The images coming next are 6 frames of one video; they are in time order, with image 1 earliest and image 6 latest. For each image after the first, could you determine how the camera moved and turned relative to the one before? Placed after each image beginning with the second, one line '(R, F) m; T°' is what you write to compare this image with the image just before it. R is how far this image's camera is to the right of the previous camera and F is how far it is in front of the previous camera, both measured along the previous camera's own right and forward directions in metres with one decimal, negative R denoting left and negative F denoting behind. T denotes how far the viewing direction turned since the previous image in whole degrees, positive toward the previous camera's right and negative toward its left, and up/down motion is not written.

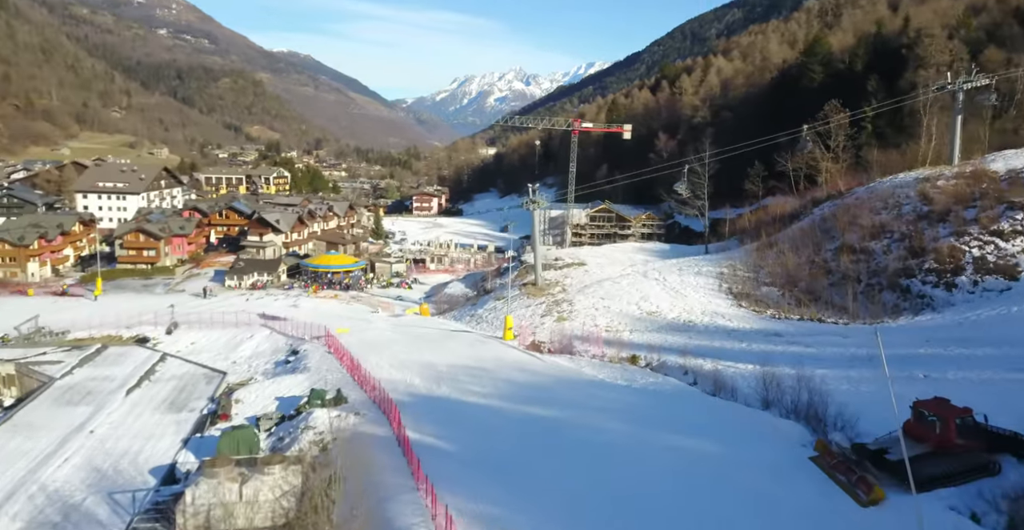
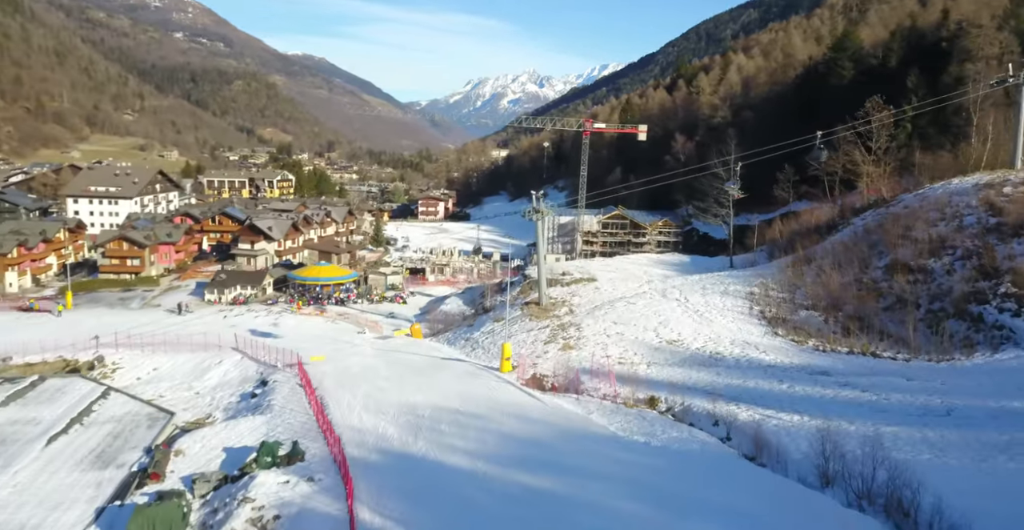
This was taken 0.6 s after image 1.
(+0.2, +1.6) m; -1°
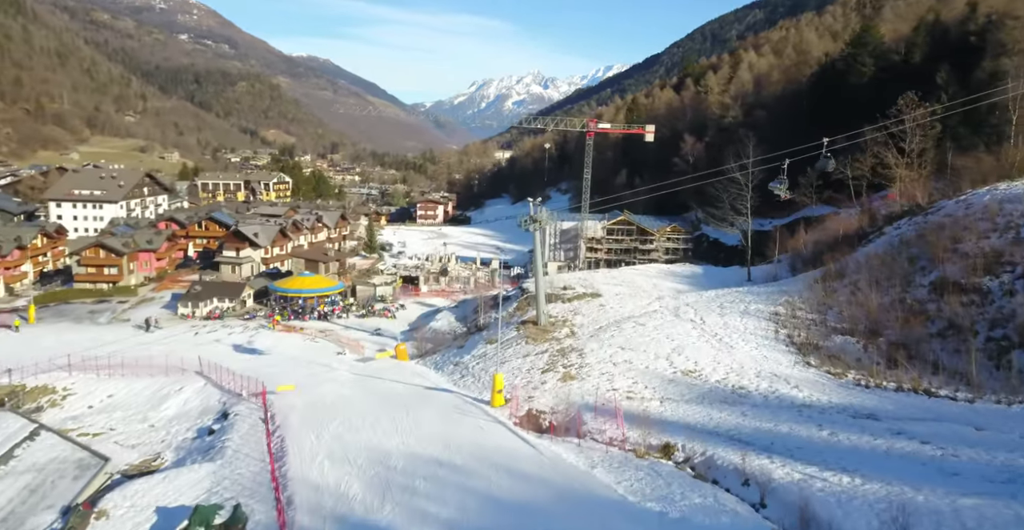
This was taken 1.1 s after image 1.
(+0.2, +1.3) m; 0°
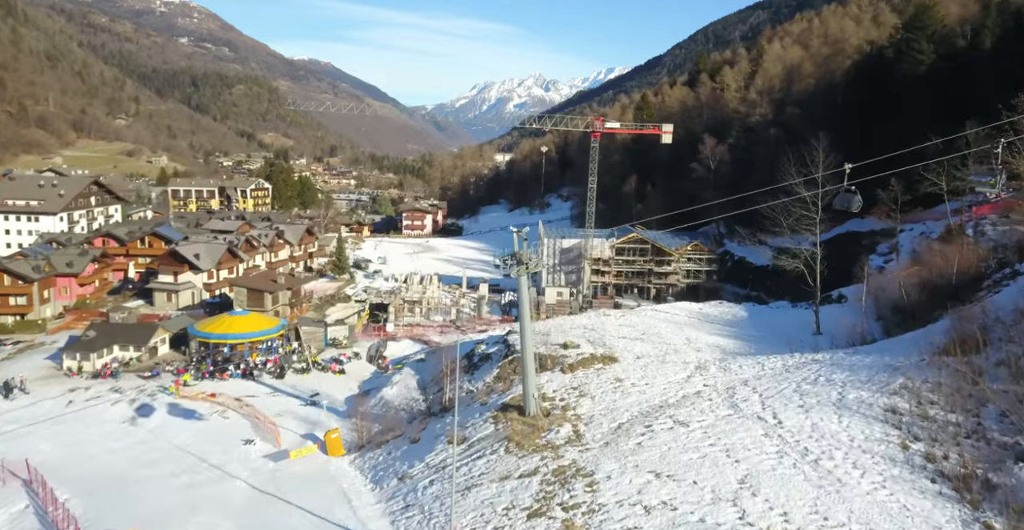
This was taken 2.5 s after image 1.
(+0.3, +3.7) m; 0°
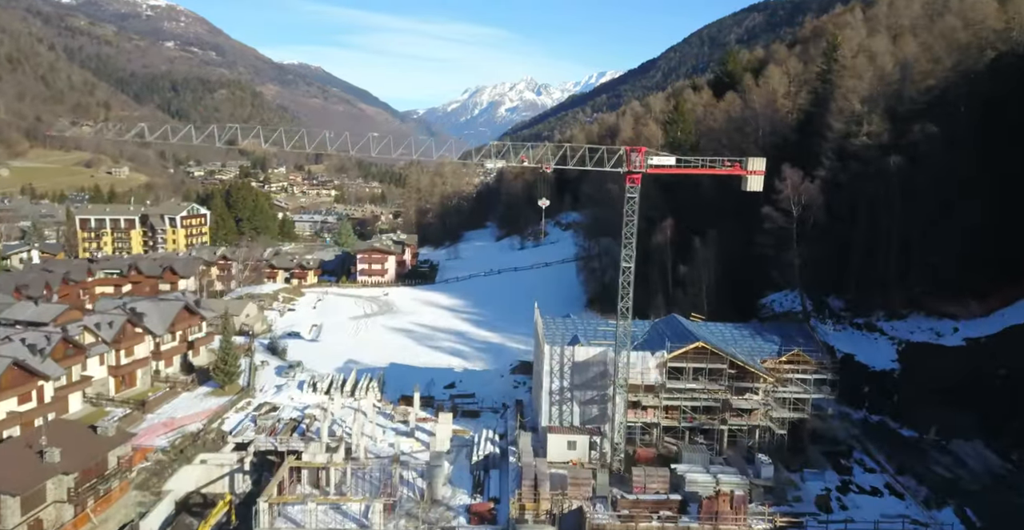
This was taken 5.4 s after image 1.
(+0.2, +7.9) m; +1°
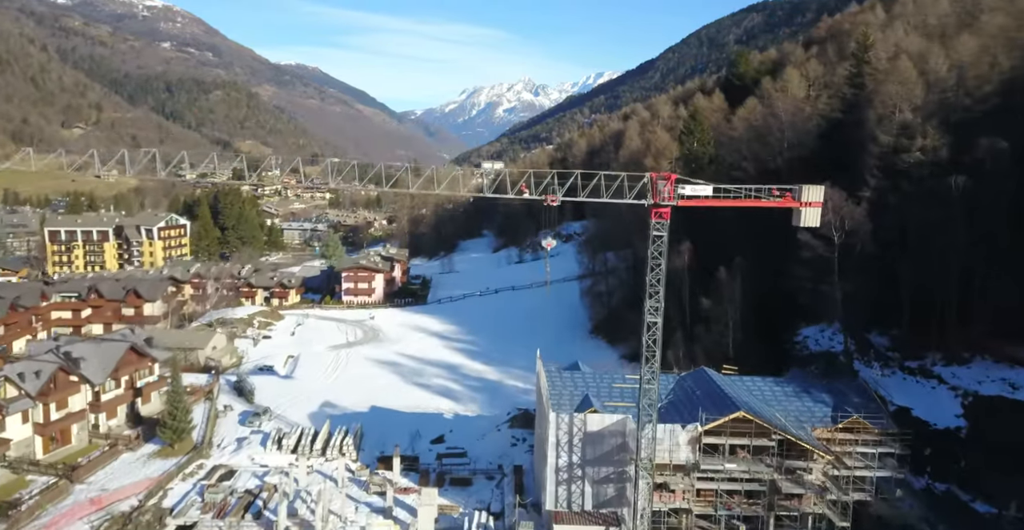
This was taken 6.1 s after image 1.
(0.0, +2.1) m; 0°
